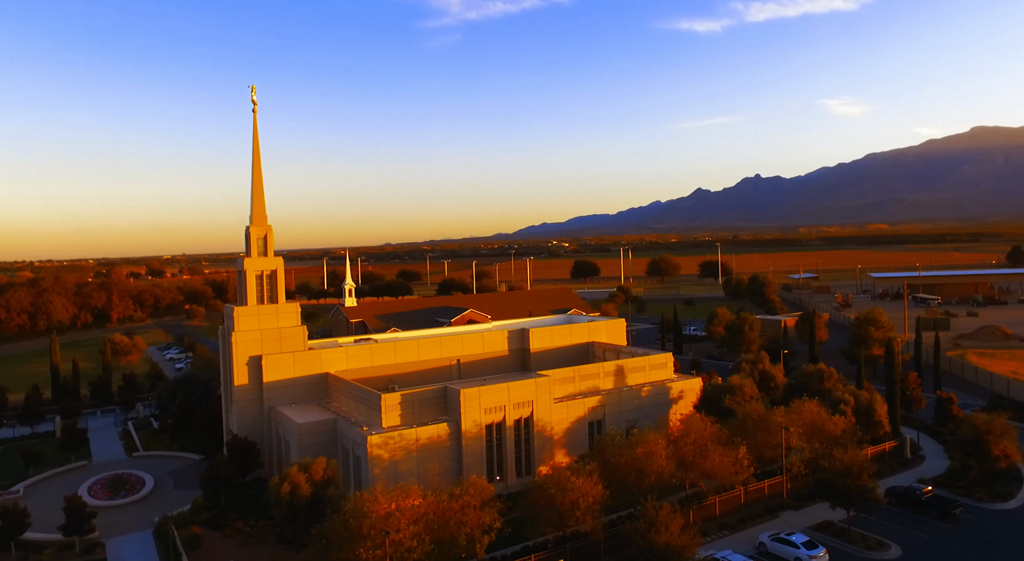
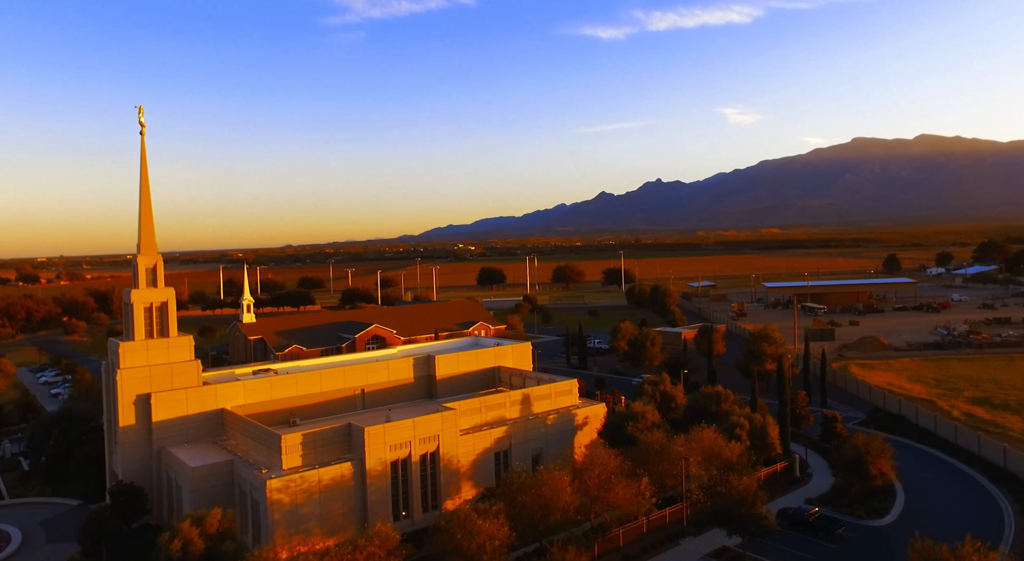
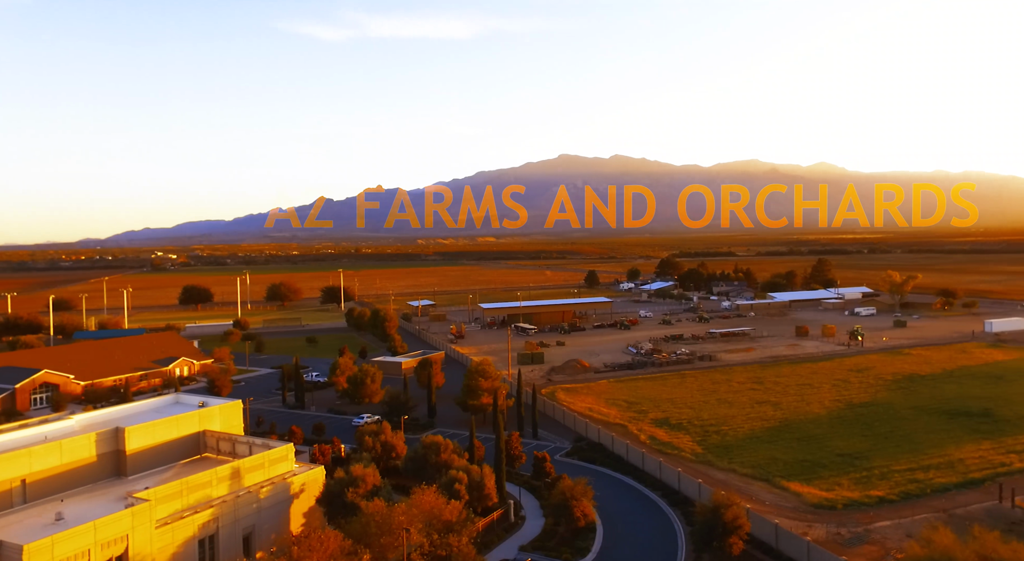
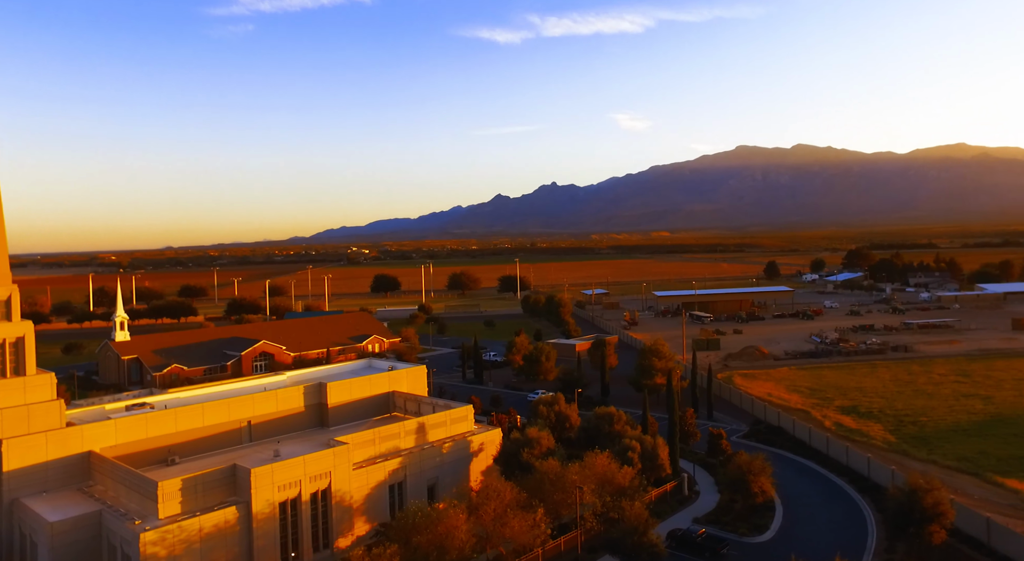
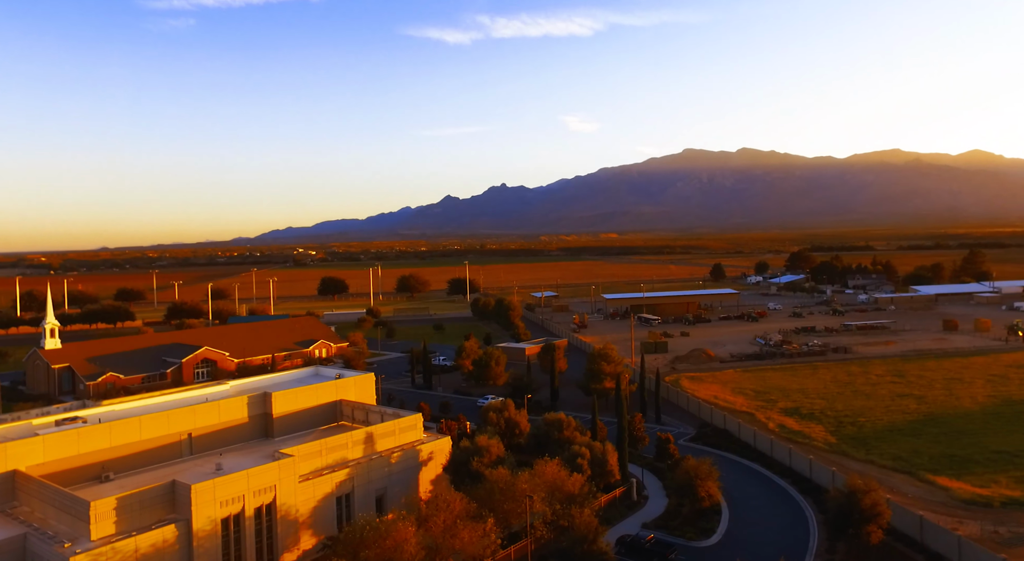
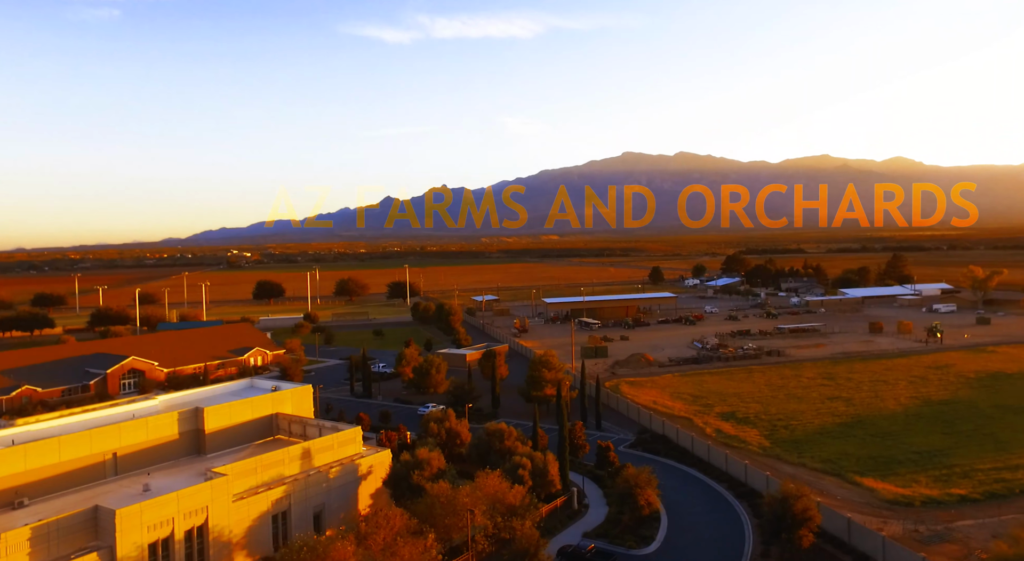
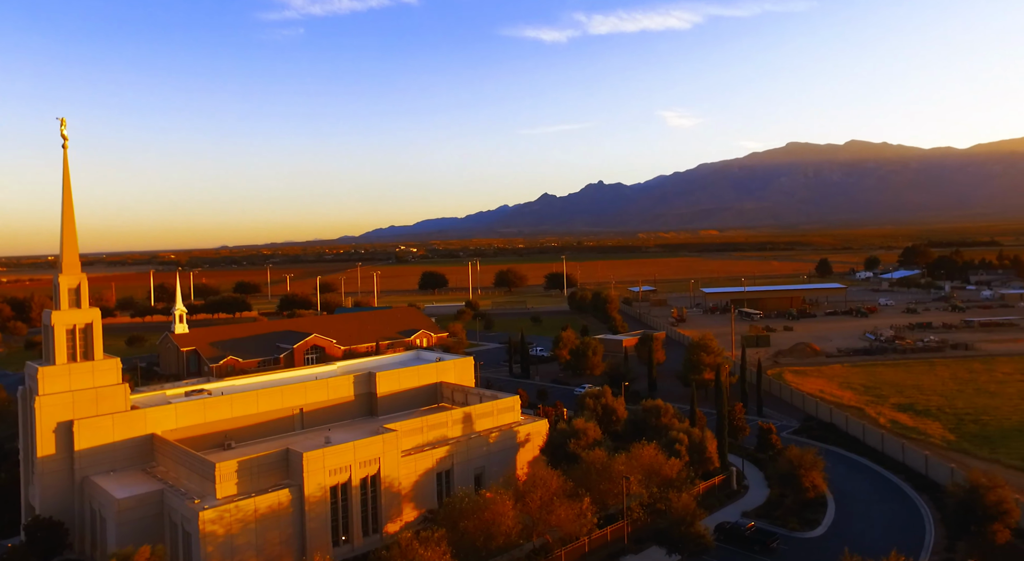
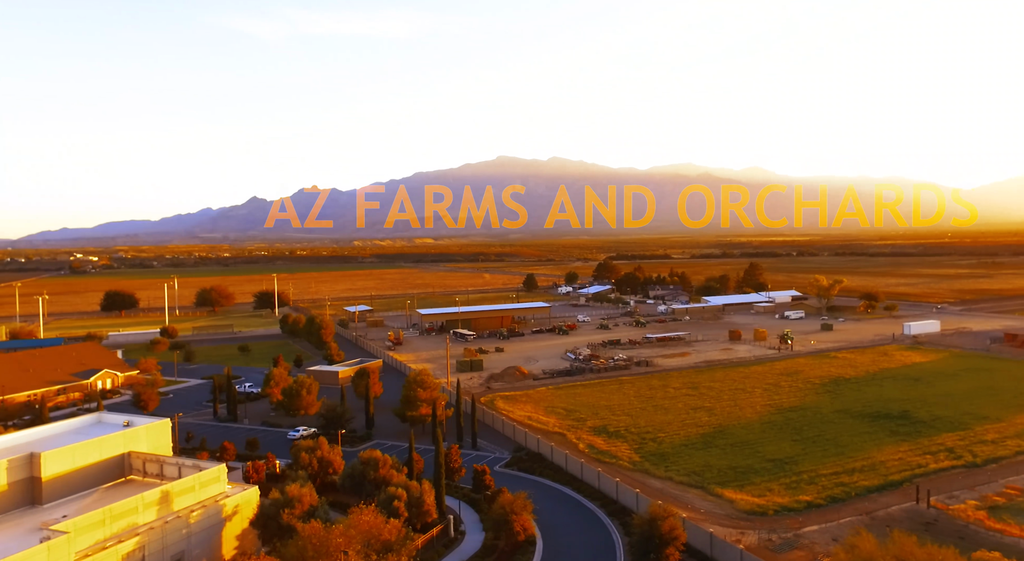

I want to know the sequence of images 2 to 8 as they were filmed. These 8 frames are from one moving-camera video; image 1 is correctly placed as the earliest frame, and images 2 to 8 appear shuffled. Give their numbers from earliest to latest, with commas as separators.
2, 7, 4, 5, 6, 3, 8
